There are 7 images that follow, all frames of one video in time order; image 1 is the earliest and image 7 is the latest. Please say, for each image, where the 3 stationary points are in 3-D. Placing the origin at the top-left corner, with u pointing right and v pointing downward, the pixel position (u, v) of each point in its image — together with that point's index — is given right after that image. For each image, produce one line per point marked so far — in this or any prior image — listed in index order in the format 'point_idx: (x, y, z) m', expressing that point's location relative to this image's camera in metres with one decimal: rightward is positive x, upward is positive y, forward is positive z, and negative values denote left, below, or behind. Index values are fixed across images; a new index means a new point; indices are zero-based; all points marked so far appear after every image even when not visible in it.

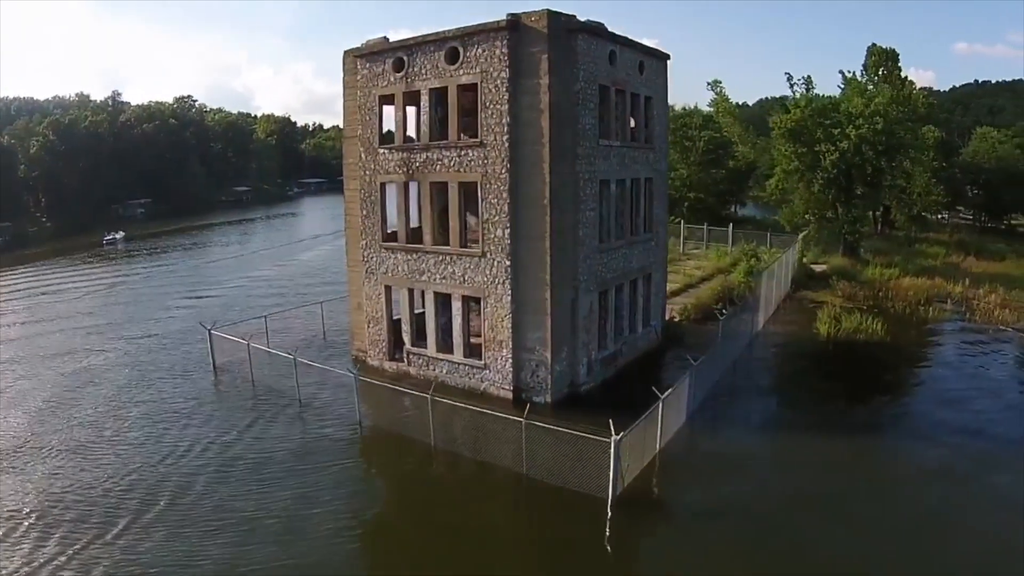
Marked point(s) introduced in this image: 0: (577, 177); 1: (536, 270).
0: (+1.8, +3.0, +20.1) m
1: (+0.7, +0.5, +19.8) m
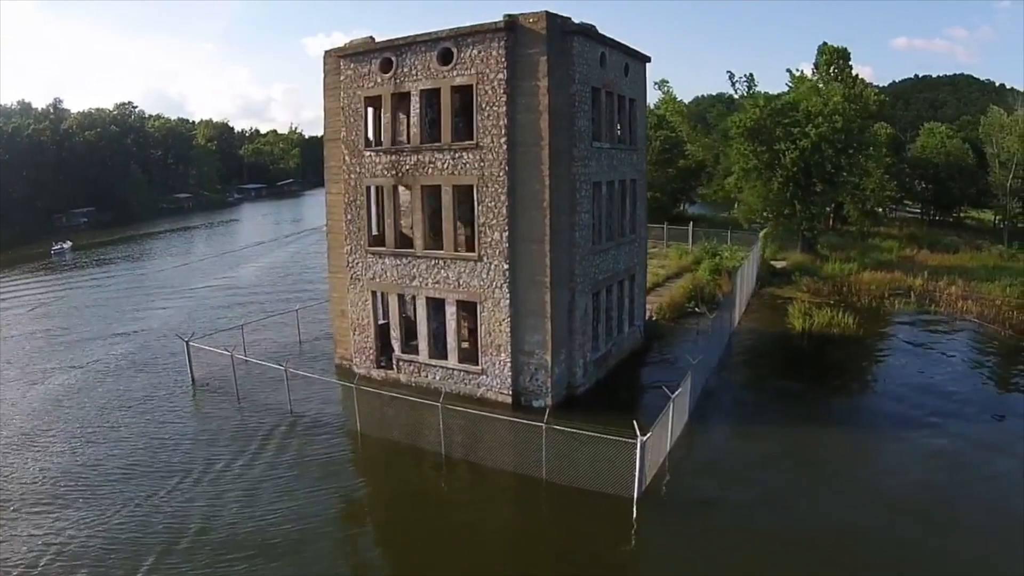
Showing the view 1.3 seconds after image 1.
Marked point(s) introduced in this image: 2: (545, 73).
0: (+1.7, +3.0, +19.9) m
1: (+0.6, +0.4, +19.6) m
2: (+0.8, +5.5, +18.4) m
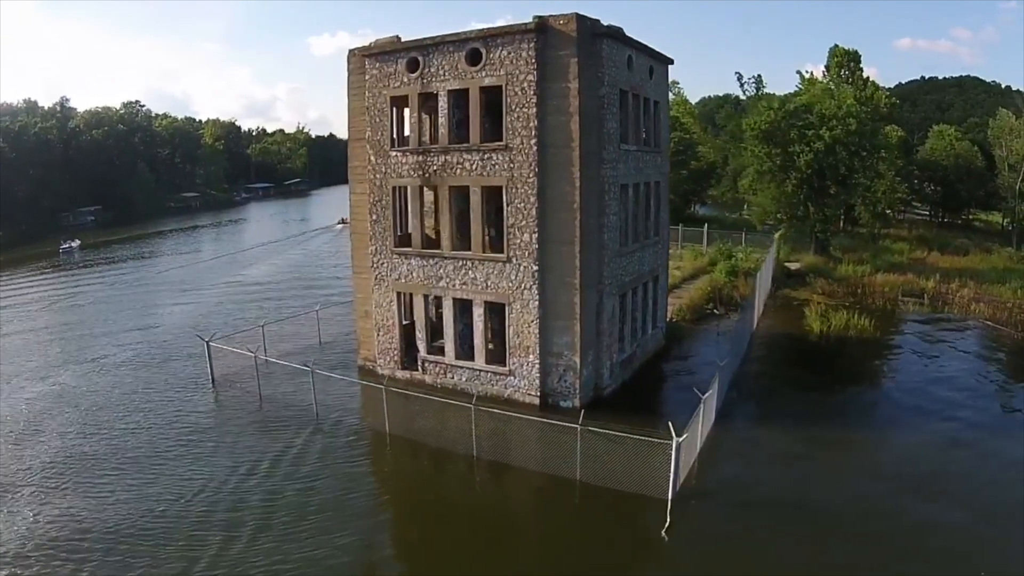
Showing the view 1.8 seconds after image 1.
0: (+2.5, +2.9, +19.9) m
1: (+1.4, +0.4, +19.5) m
2: (+1.7, +5.4, +18.4) m
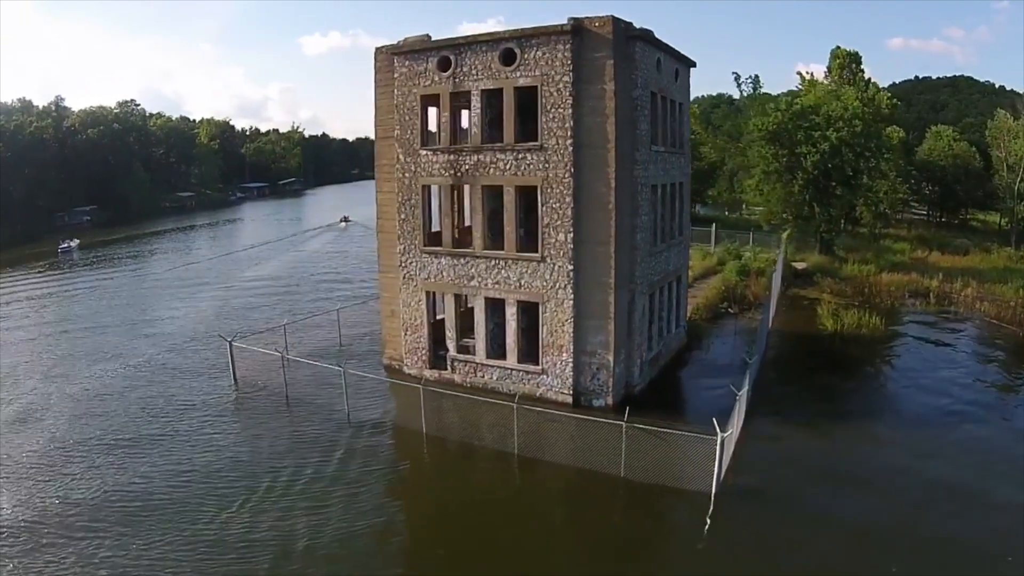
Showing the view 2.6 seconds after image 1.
0: (+3.4, +3.0, +20.1) m
1: (+2.4, +0.4, +19.7) m
2: (+2.6, +5.5, +18.6) m
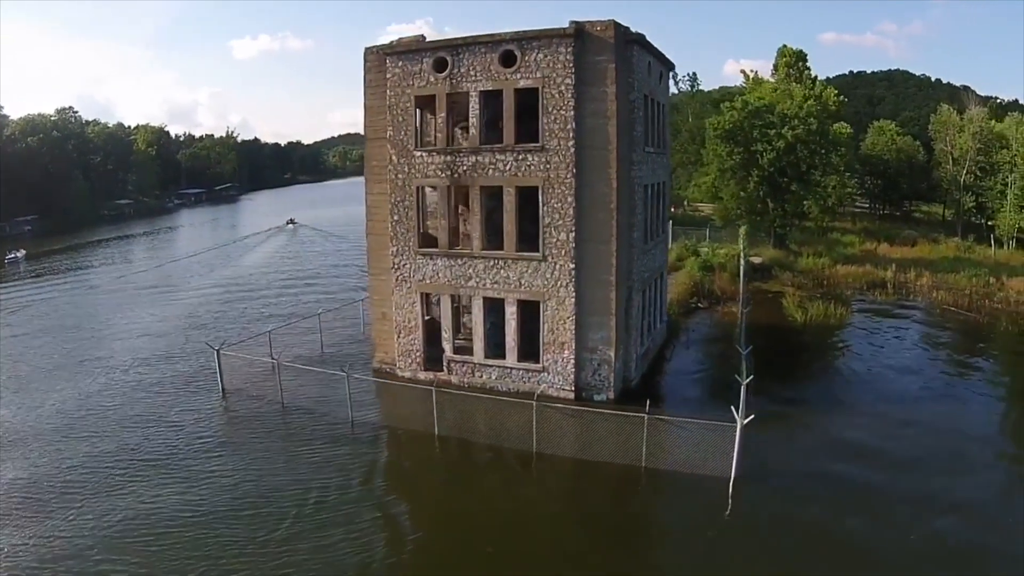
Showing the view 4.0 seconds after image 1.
0: (+3.4, +3.1, +20.5) m
1: (+2.4, +0.5, +20.0) m
2: (+2.6, +5.5, +18.9) m
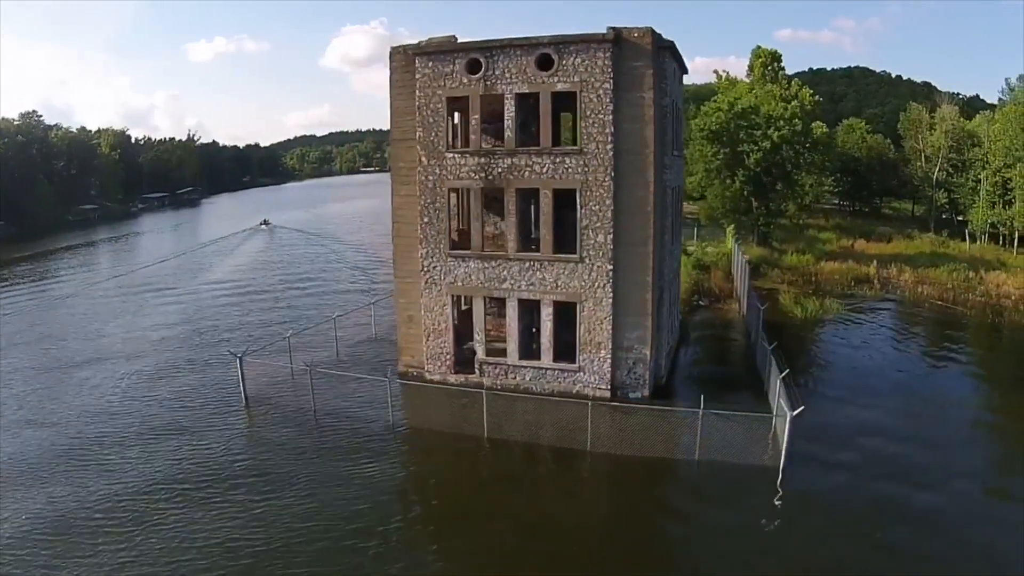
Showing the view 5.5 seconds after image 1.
0: (+4.4, +3.1, +20.9) m
1: (+3.5, +0.5, +20.5) m
2: (+3.6, +5.5, +19.4) m
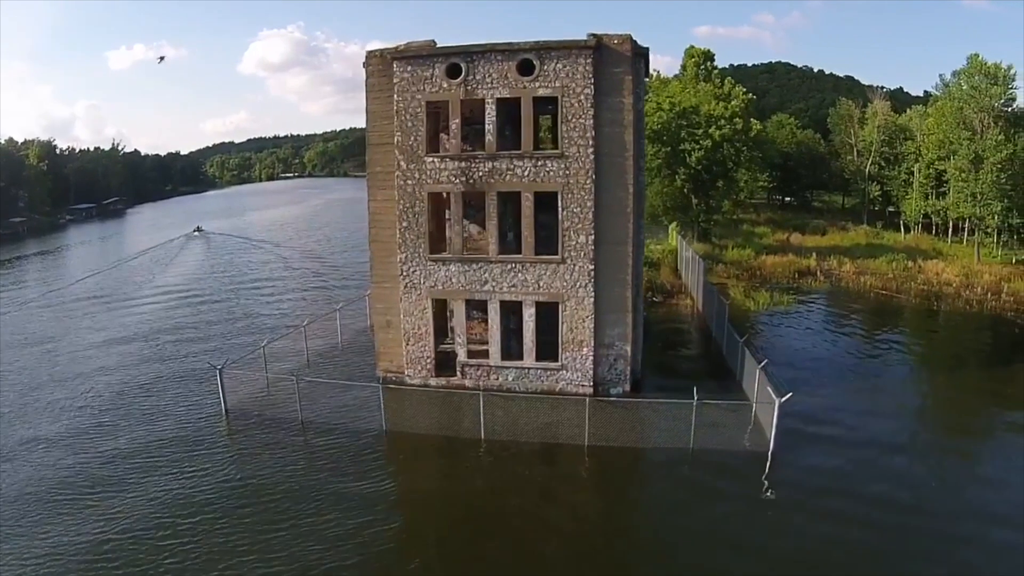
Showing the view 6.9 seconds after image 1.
0: (+3.8, +3.1, +21.7) m
1: (+3.0, +0.5, +21.1) m
2: (+3.1, +5.6, +20.0) m
